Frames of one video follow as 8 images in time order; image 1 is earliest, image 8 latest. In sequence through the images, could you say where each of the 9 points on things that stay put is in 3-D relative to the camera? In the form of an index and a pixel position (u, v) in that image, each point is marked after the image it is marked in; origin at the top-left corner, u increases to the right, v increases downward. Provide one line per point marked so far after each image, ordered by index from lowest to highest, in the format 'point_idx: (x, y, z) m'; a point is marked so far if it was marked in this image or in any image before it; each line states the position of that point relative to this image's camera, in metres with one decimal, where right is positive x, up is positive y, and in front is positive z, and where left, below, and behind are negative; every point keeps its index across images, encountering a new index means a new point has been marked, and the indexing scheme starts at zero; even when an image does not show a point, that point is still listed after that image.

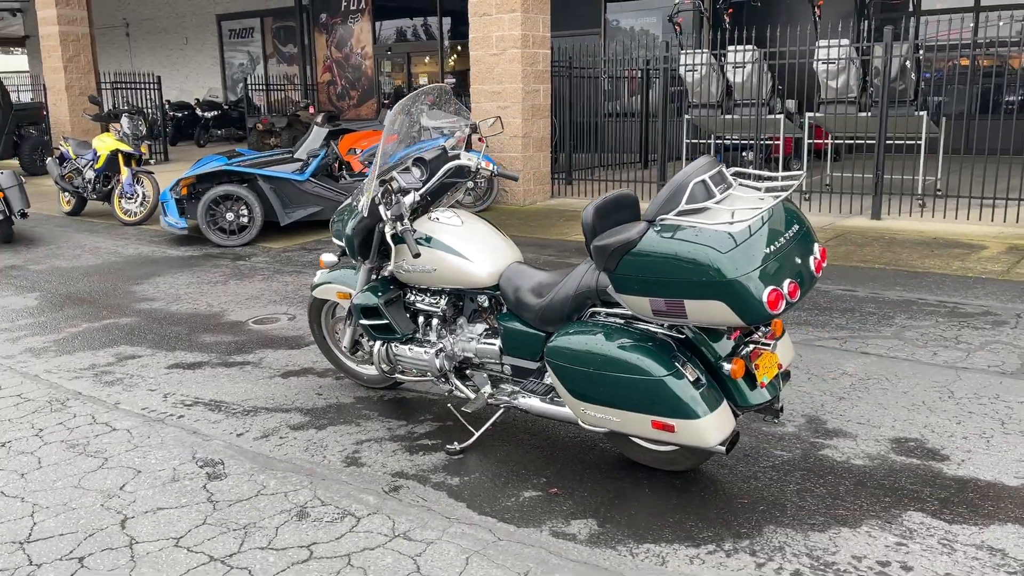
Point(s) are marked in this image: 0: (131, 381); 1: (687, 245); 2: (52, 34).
0: (-2.2, -0.5, +5.1) m
1: (+0.6, +0.1, +3.0) m
2: (-9.1, +5.0, +17.5) m
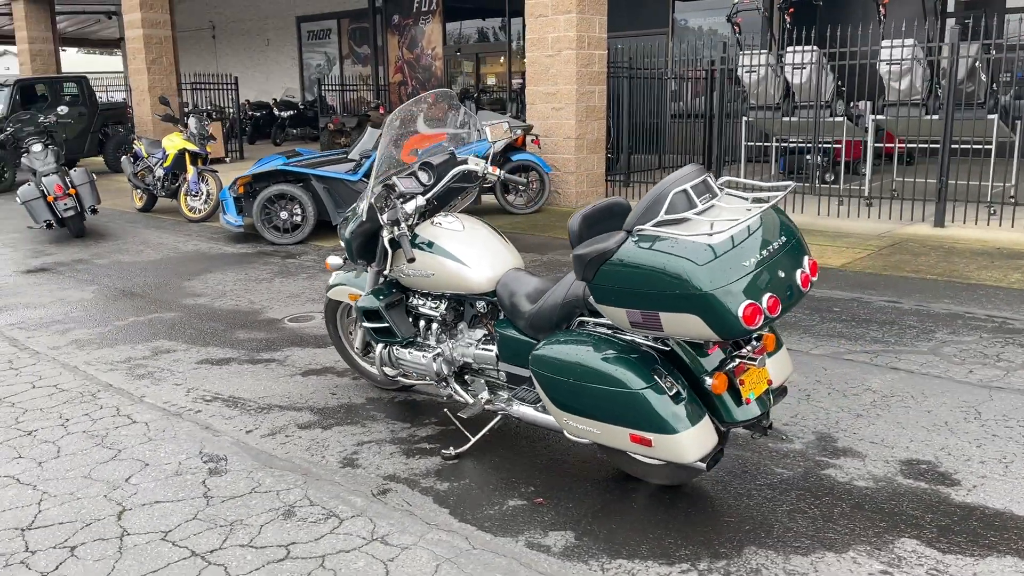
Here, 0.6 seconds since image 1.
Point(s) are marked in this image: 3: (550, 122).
0: (-2.1, -0.5, +5.3) m
1: (+0.5, +0.1, +2.9) m
2: (-7.7, +5.2, +18.2) m
3: (+0.5, +2.1, +11.3) m
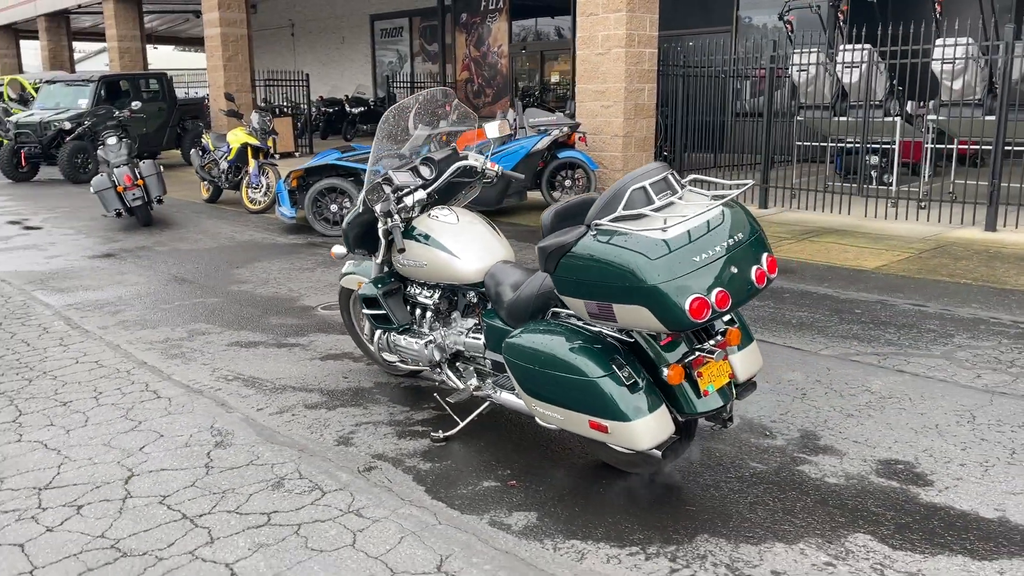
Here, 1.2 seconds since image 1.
0: (-2.1, -0.4, +5.6) m
1: (+0.4, +0.1, +3.0) m
2: (-6.4, +5.4, +19.0) m
3: (+1.1, +2.2, +11.4) m
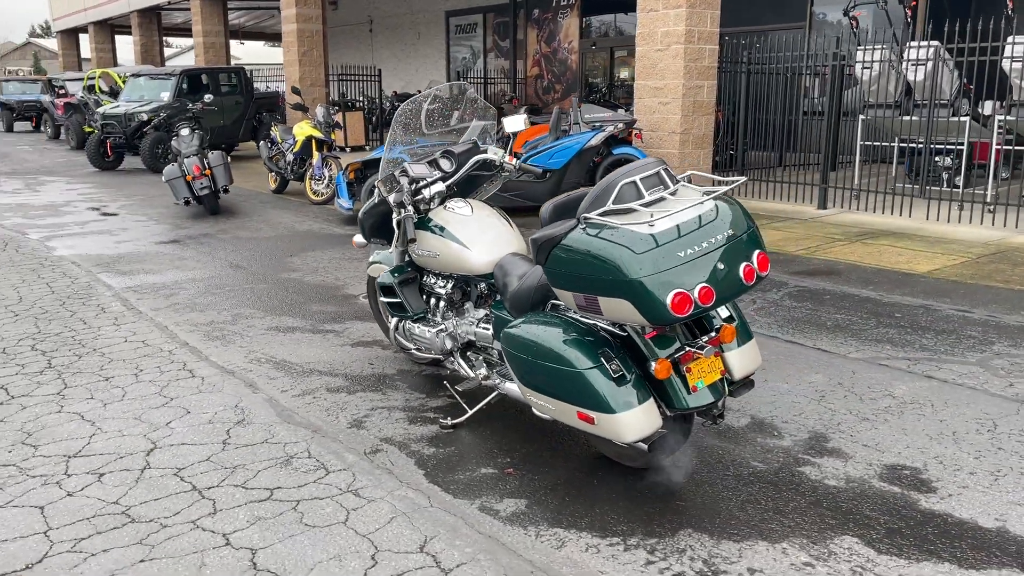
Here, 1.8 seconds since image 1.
0: (-1.9, -0.3, +5.9) m
1: (+0.3, +0.2, +3.1) m
2: (-4.9, +5.7, +19.5) m
3: (+1.9, +2.2, +11.3) m
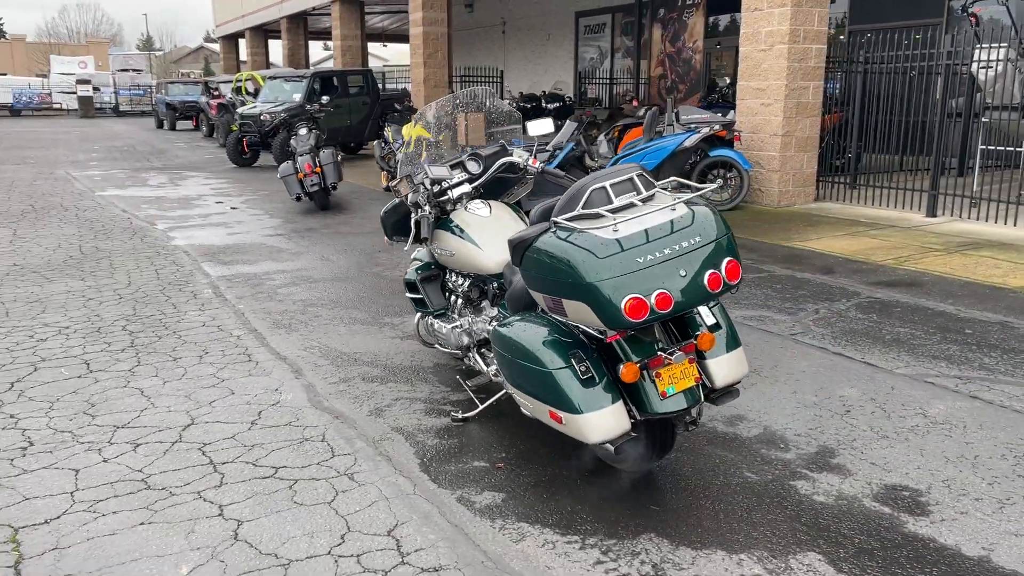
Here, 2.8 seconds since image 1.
0: (-1.5, -0.3, +6.3) m
1: (+0.2, +0.1, +3.1) m
2: (-2.2, +5.8, +20.1) m
3: (+3.1, +2.1, +11.0) m
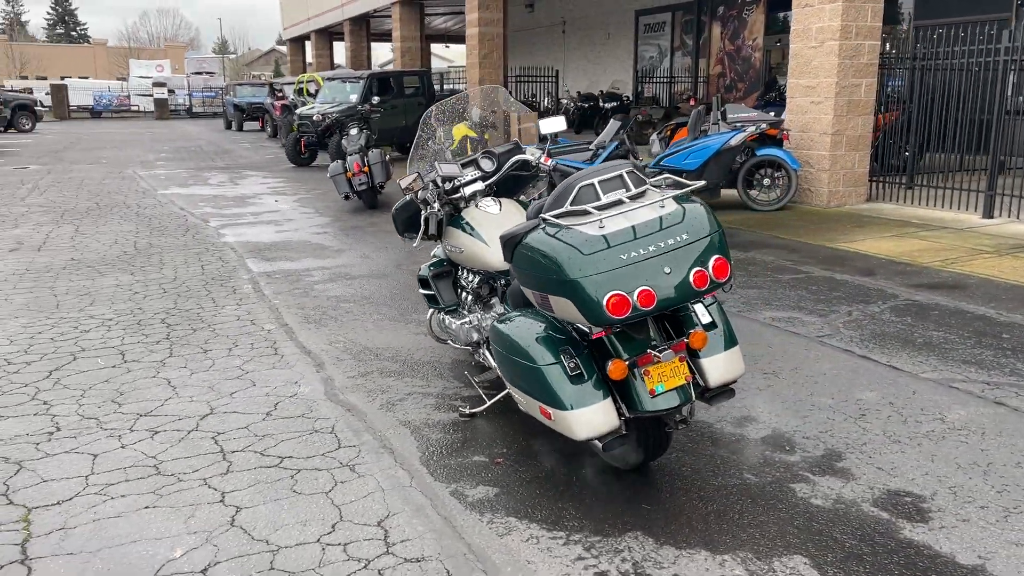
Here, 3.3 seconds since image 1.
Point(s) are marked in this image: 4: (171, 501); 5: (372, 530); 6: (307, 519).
0: (-1.3, -0.2, +6.4) m
1: (+0.2, +0.2, +3.1) m
2: (-0.9, +5.8, +20.3) m
3: (+3.6, +2.1, +10.8) m
4: (-1.4, -0.9, +3.5) m
5: (-0.5, -0.9, +3.3) m
6: (-0.8, -0.9, +3.4) m
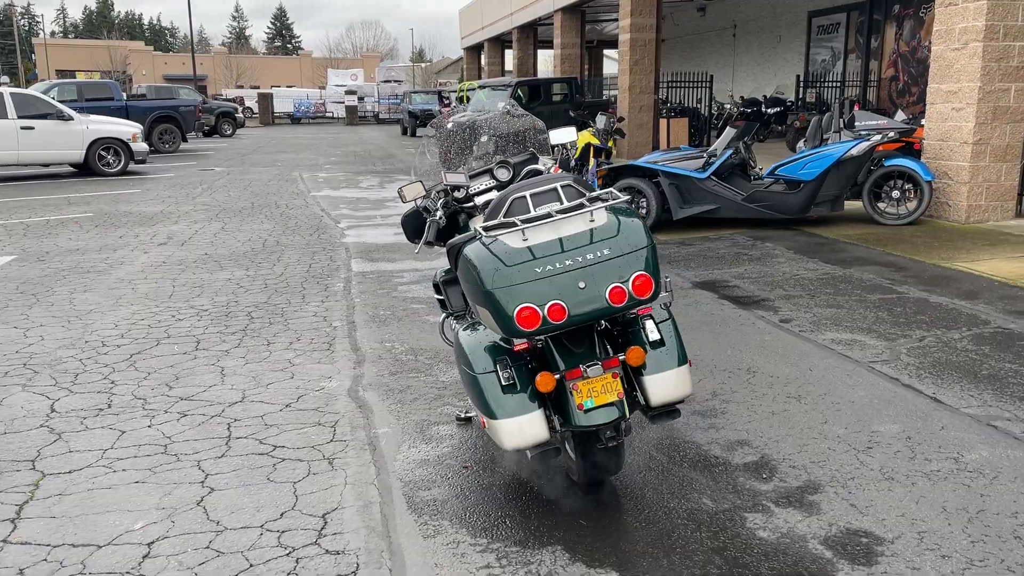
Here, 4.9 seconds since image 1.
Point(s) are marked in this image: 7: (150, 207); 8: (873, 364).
0: (-0.9, -0.3, +6.7) m
1: (-0.1, +0.1, +3.2) m
2: (+2.6, +5.7, +20.2) m
3: (+4.9, +1.8, +10.0) m
4: (-1.6, -0.8, +3.9) m
5: (-0.8, -0.9, +3.4) m
6: (-1.0, -0.9, +3.6) m
7: (-6.0, +1.3, +14.5) m
8: (+2.1, -0.4, +5.2) m
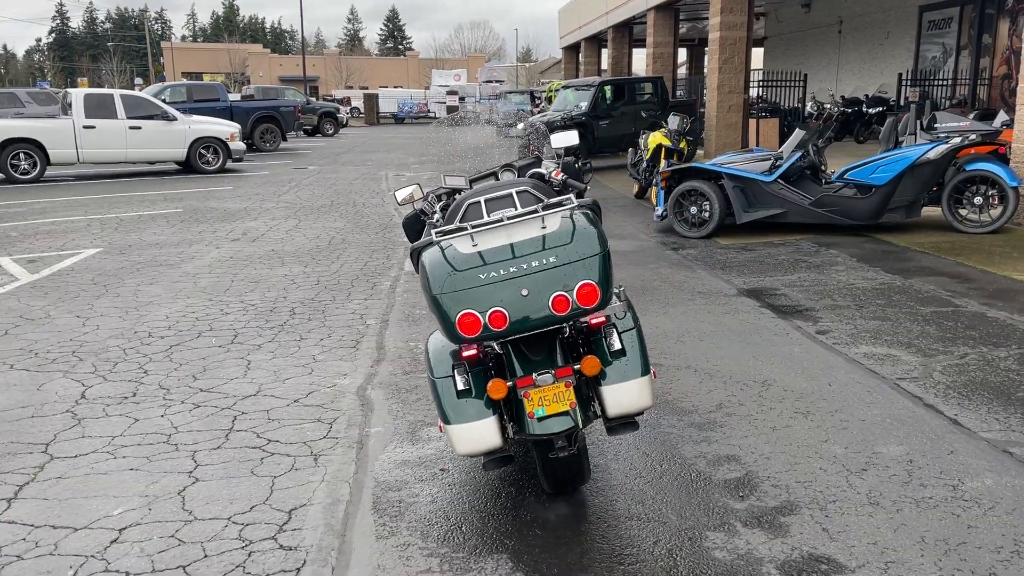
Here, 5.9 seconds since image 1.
0: (-0.7, -0.3, +6.7) m
1: (-0.3, +0.1, +3.2) m
2: (+4.5, +5.6, +19.7) m
3: (+5.6, +1.7, +9.4) m
4: (-1.6, -0.8, +4.0) m
5: (-0.9, -0.9, +3.5) m
6: (-1.1, -0.9, +3.7) m
7: (-4.7, +1.4, +15.1) m
8: (+2.2, -0.5, +4.9) m
